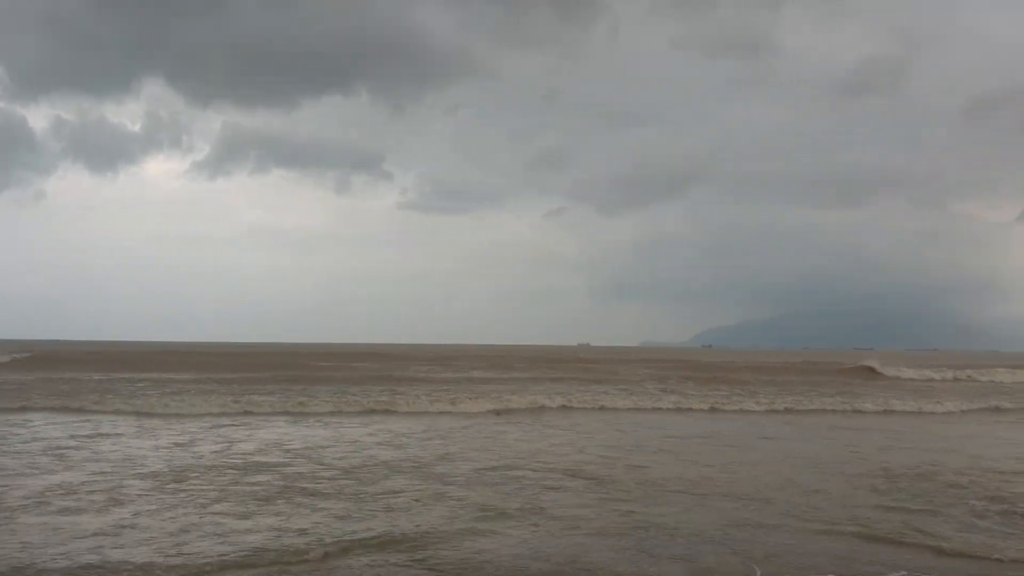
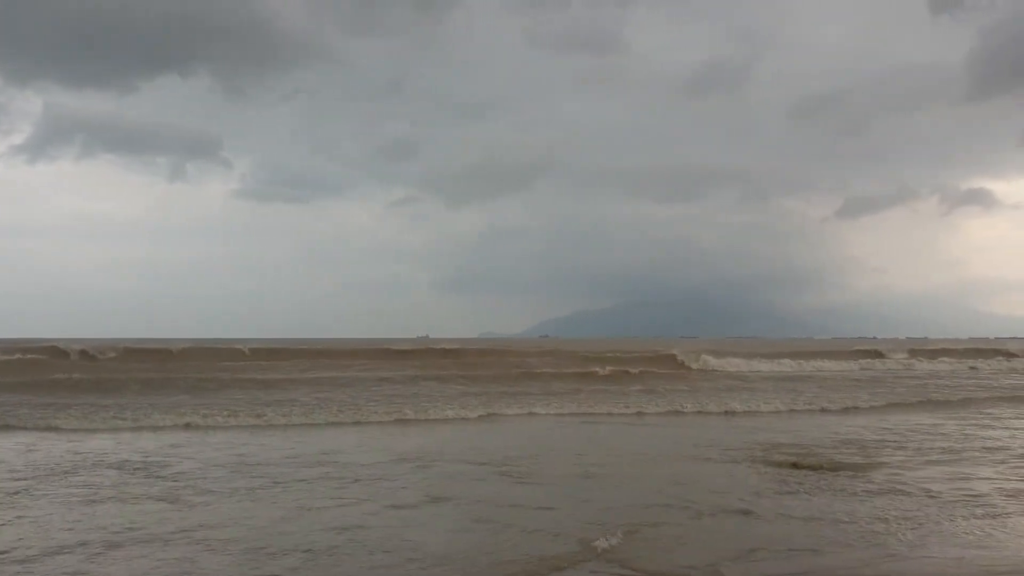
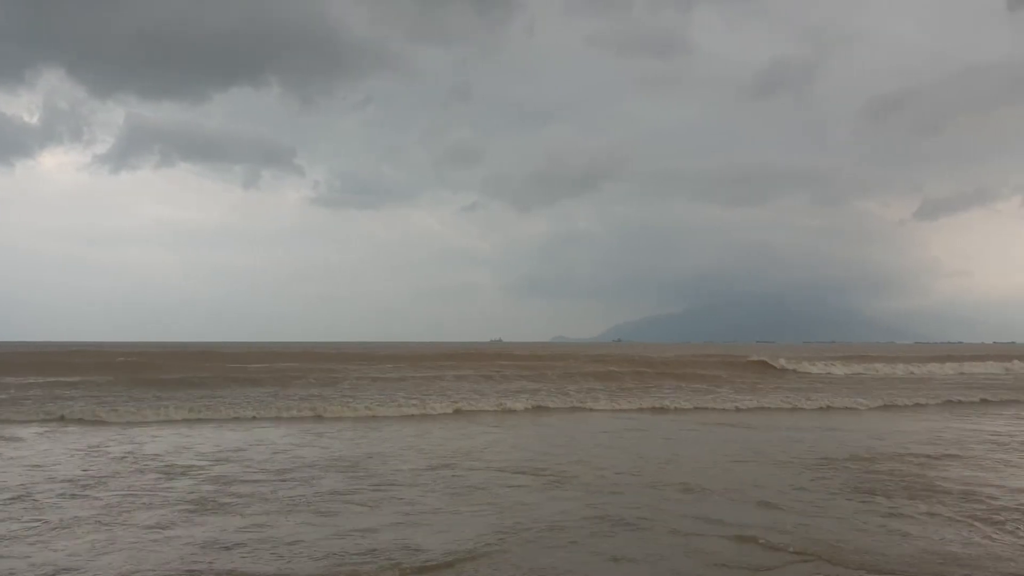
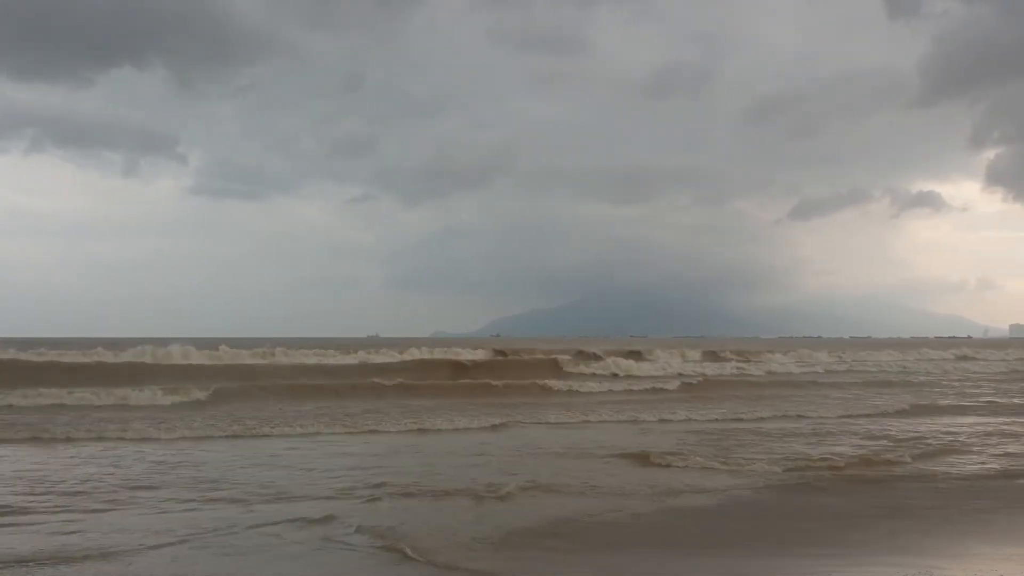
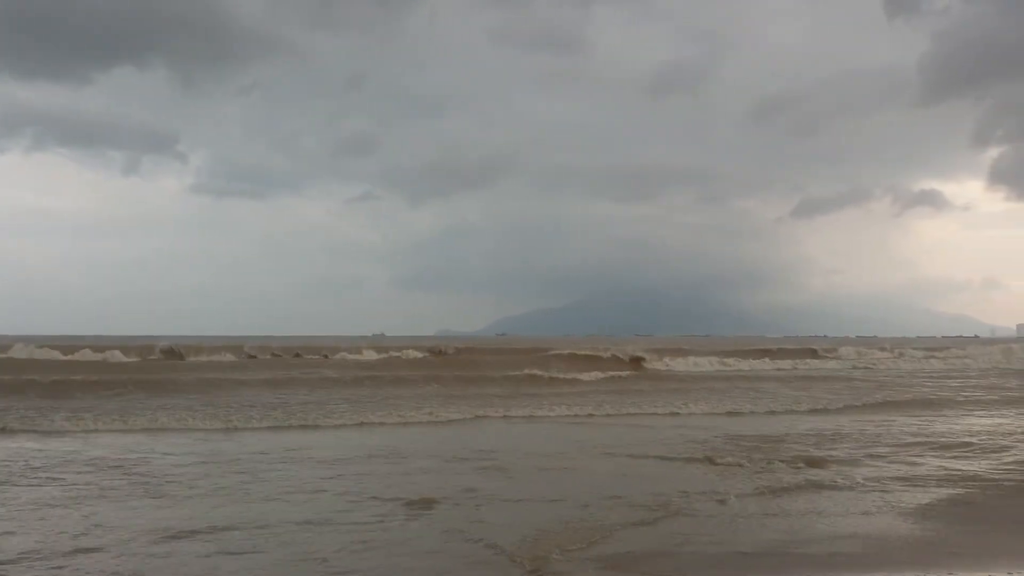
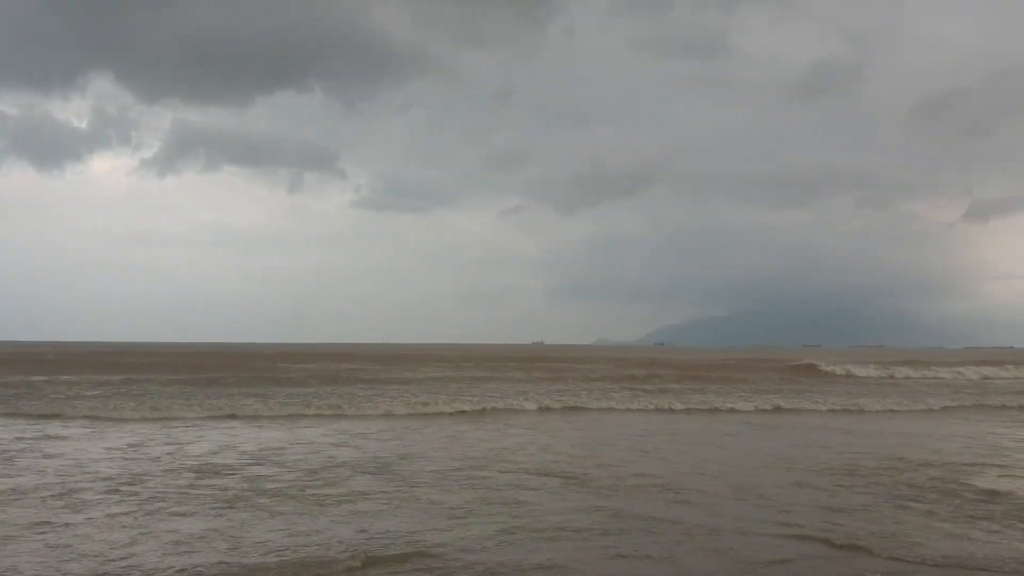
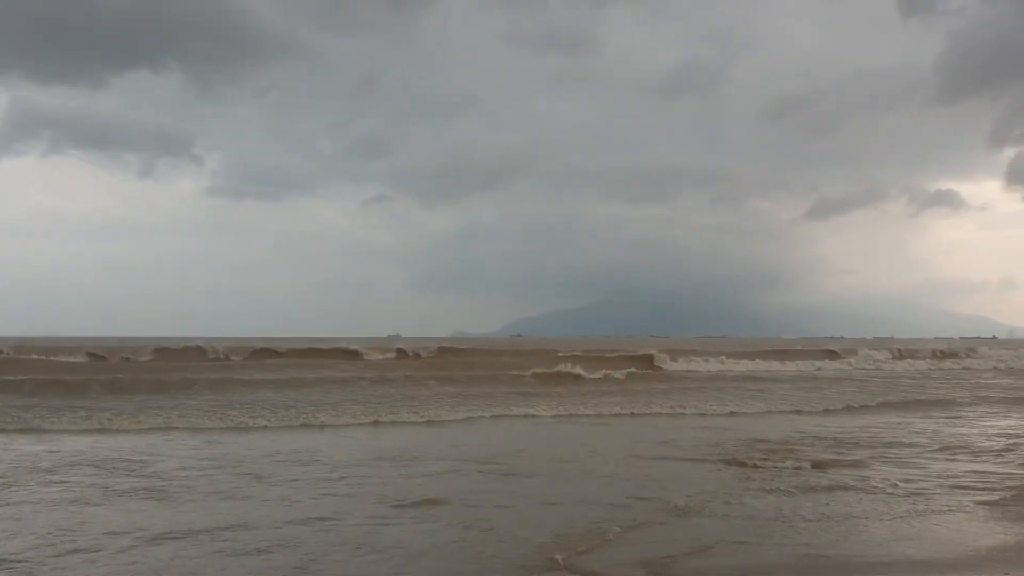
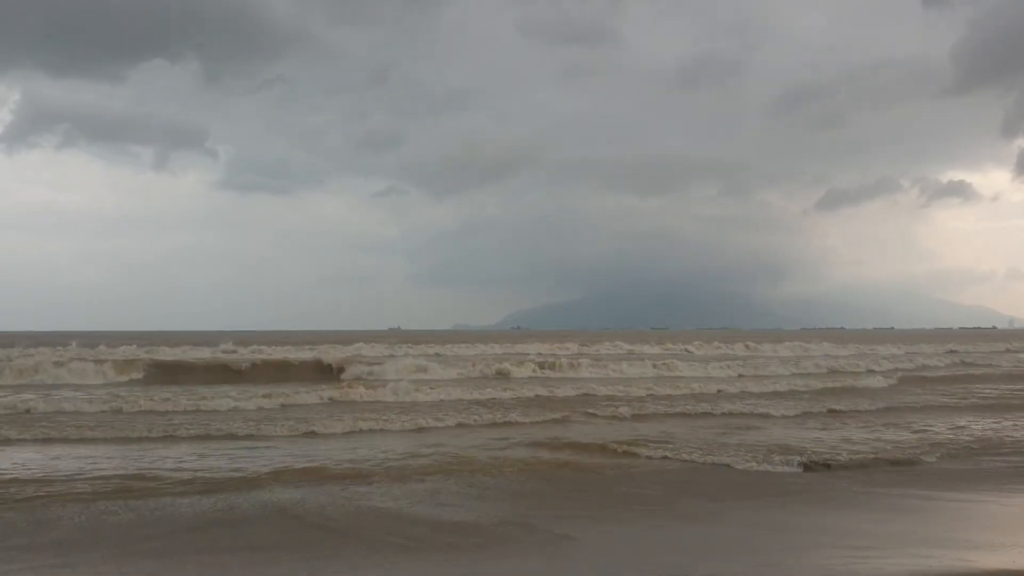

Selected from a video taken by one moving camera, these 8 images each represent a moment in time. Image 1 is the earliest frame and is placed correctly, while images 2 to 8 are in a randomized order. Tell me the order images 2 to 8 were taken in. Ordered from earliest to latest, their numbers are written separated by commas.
6, 3, 2, 7, 5, 4, 8
